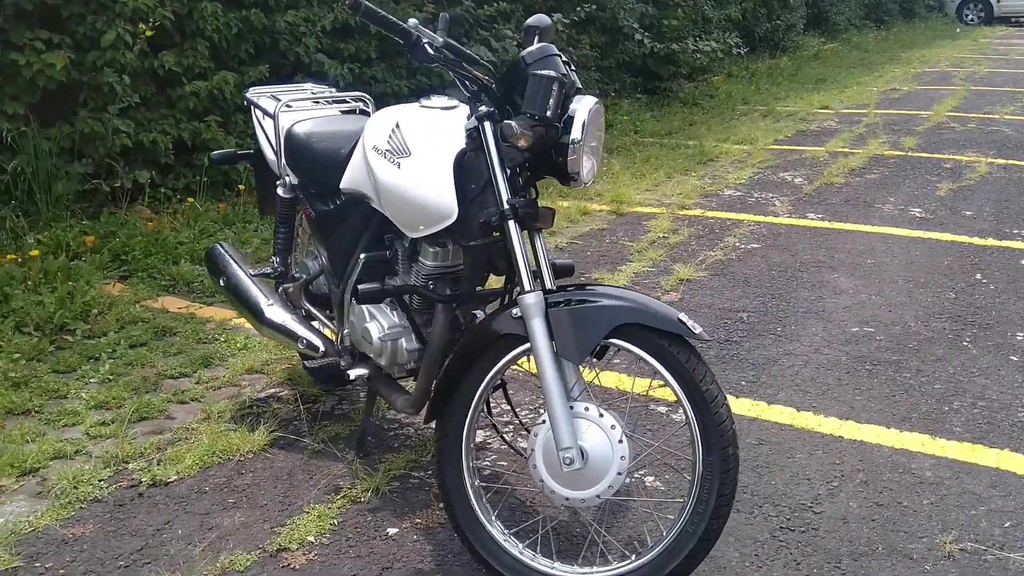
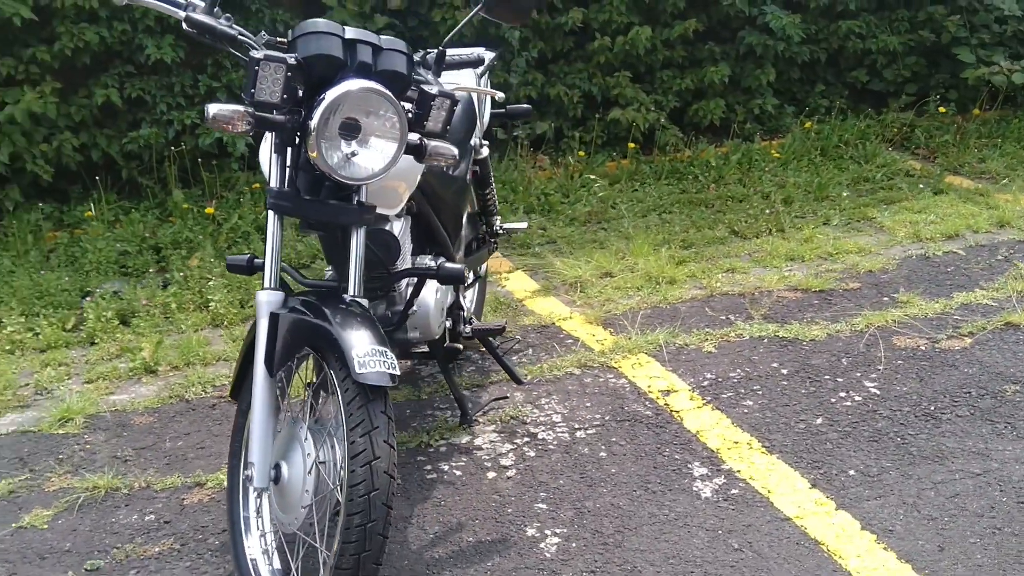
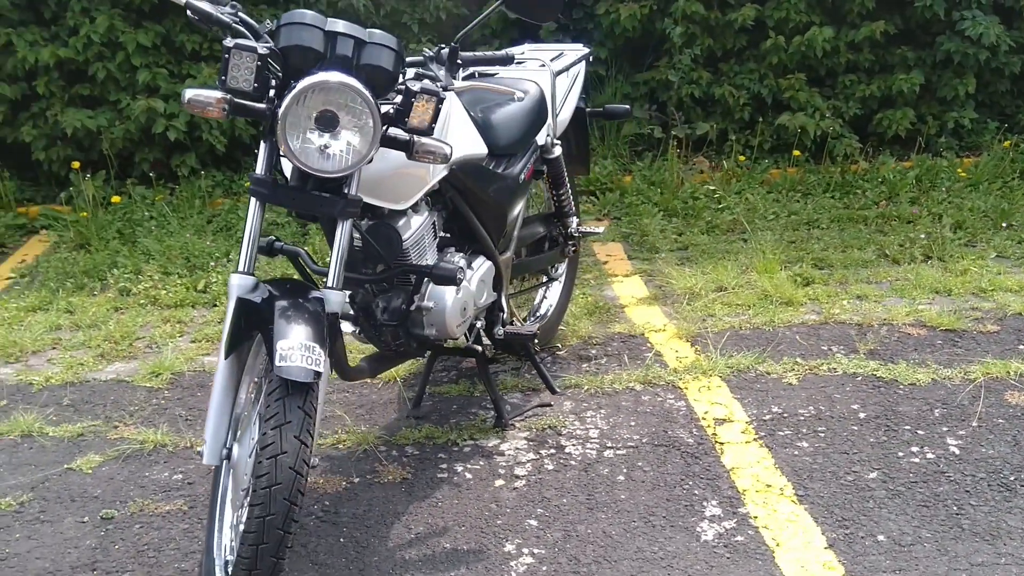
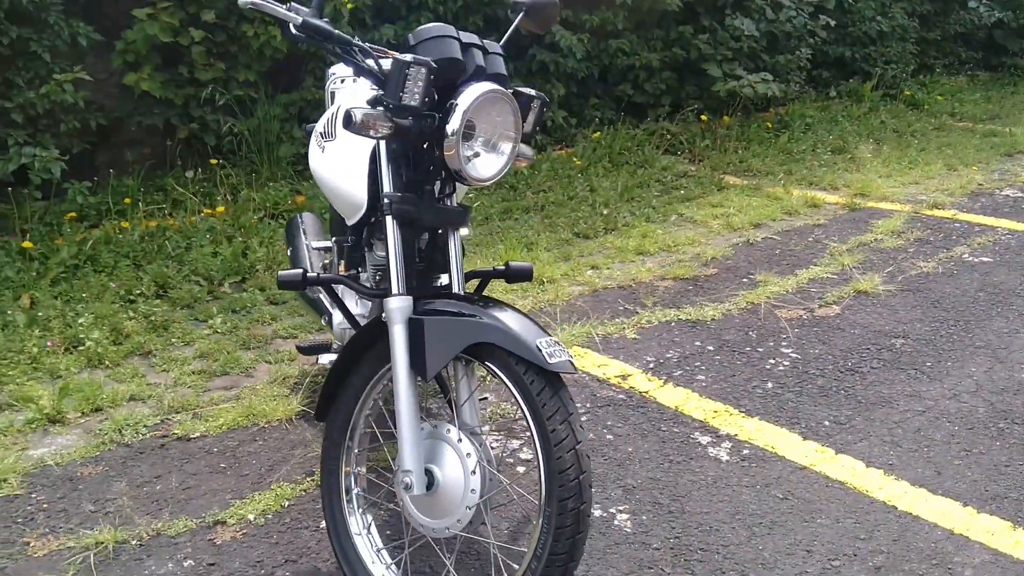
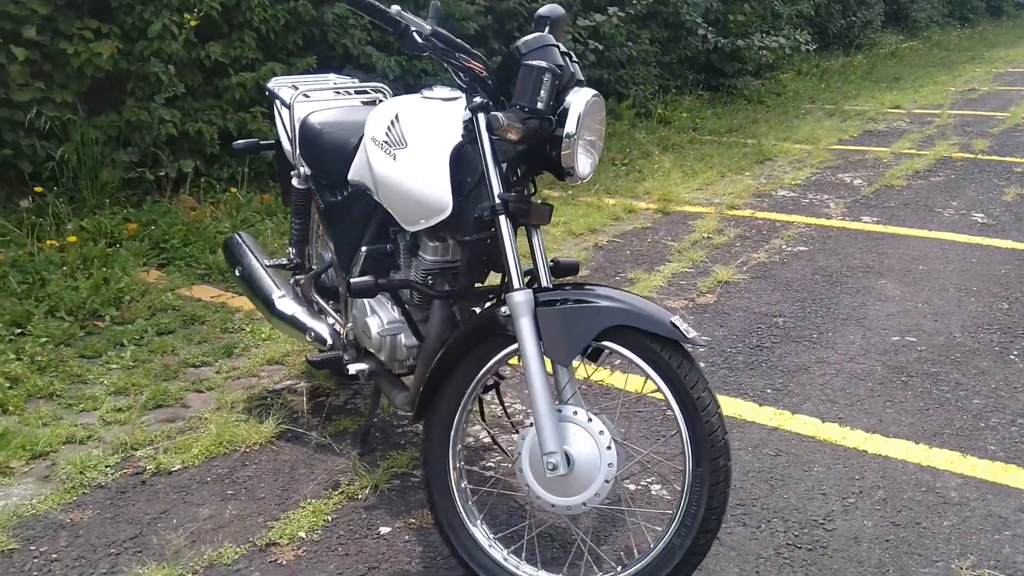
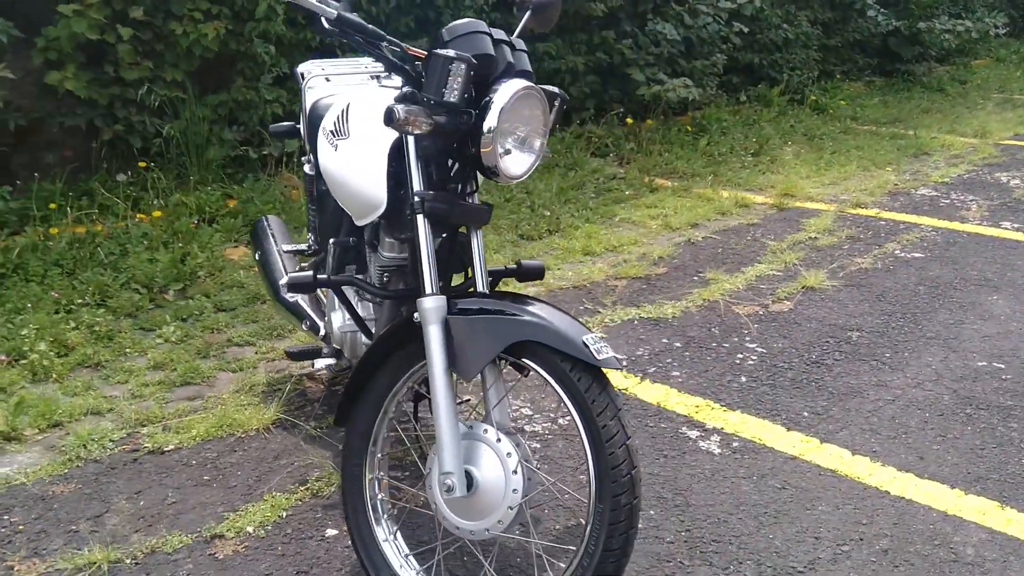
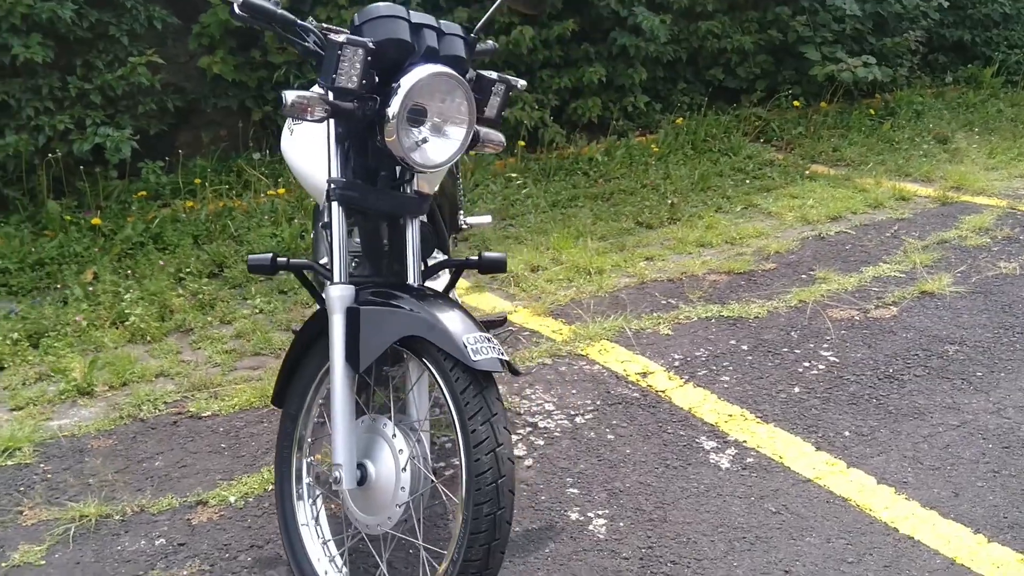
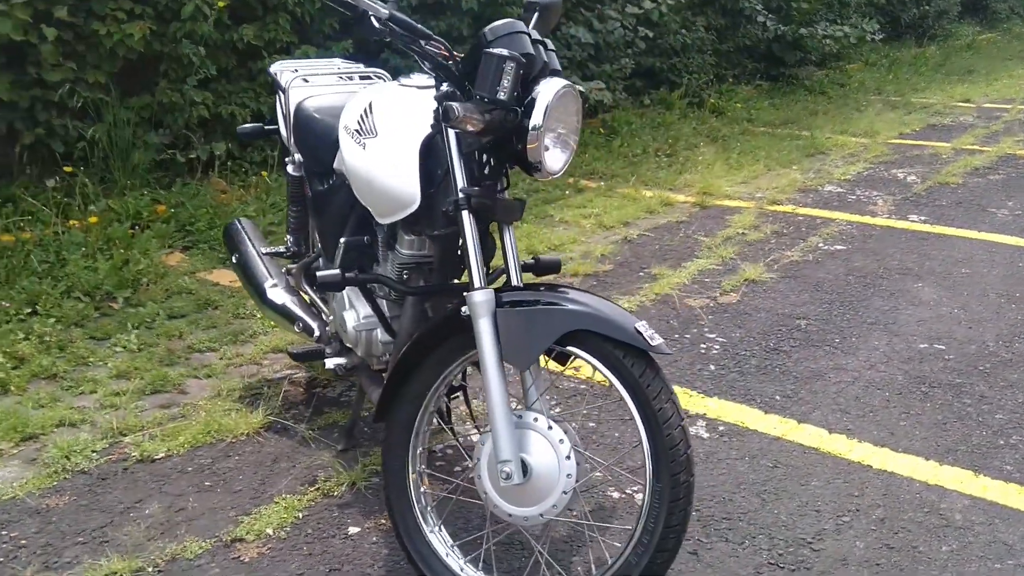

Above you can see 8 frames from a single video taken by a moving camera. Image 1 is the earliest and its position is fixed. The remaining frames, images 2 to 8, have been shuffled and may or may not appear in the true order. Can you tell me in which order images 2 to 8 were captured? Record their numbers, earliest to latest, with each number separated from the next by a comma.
5, 8, 6, 4, 7, 2, 3
